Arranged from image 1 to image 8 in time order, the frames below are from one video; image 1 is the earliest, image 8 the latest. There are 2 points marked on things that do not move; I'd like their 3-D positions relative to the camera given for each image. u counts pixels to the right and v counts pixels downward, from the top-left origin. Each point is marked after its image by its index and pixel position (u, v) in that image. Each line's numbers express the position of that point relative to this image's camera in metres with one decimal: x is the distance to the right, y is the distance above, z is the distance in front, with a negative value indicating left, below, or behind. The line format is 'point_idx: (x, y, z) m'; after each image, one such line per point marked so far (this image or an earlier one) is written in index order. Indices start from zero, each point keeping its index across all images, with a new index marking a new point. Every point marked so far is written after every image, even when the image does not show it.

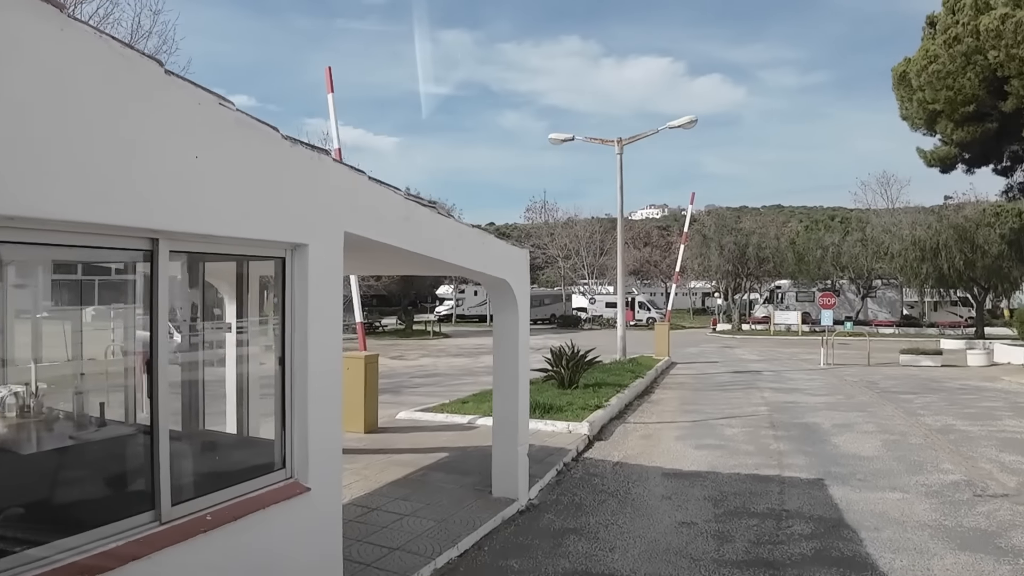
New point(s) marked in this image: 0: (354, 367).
0: (-2.0, -1.0, +10.0) m
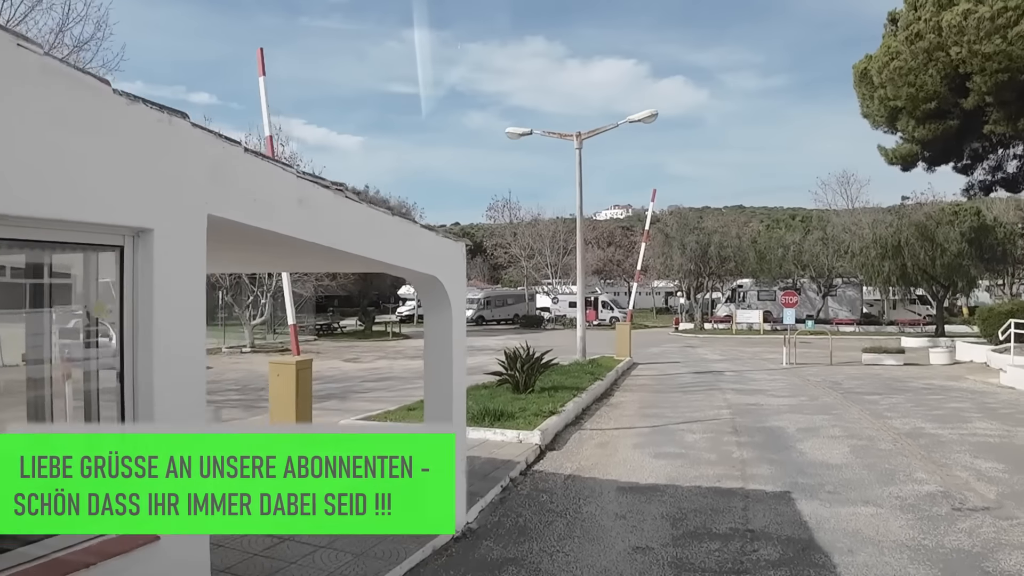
0: (-2.6, -1.0, +9.1) m
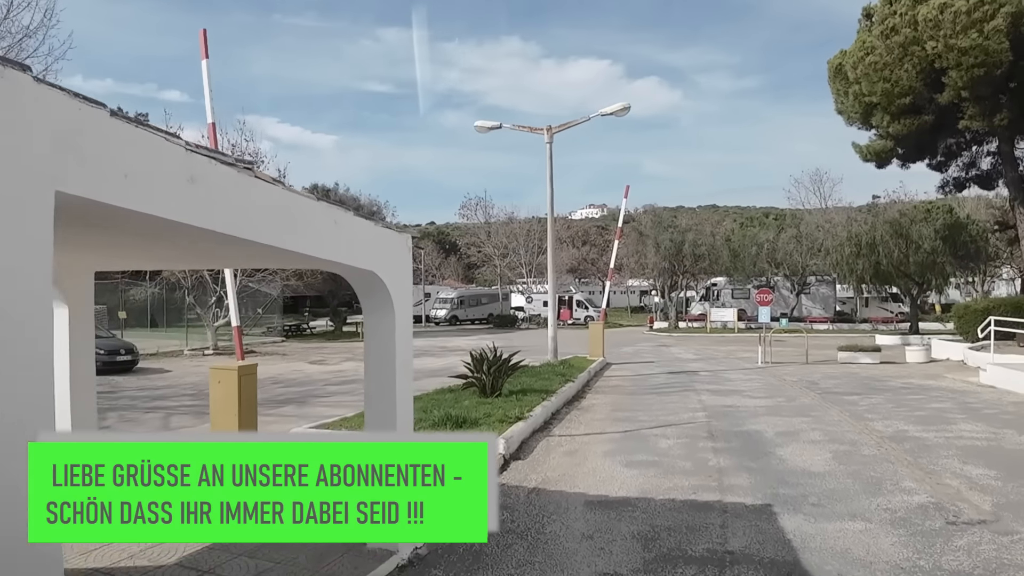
0: (-3.0, -1.0, +8.4) m
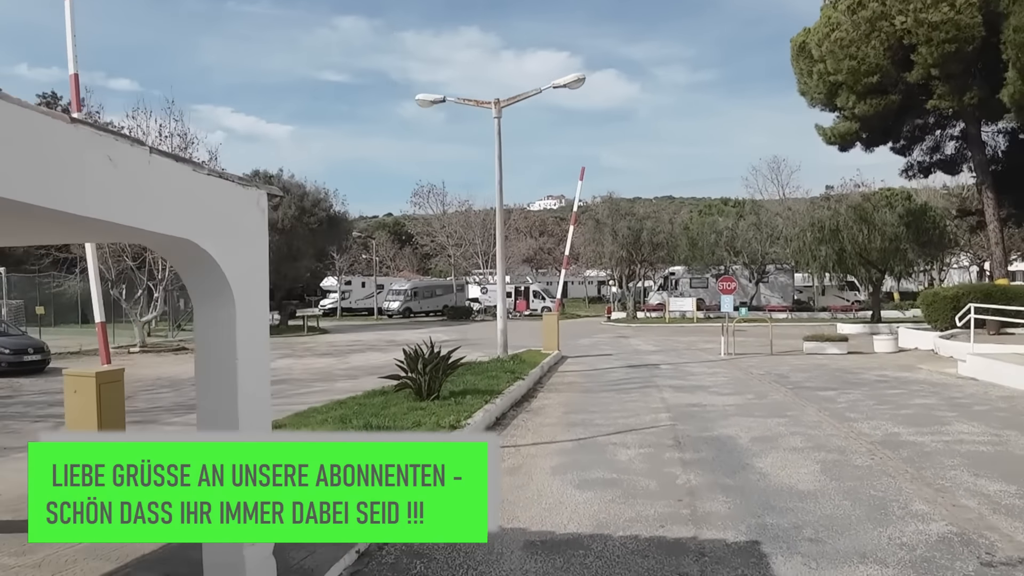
0: (-3.6, -0.8, +6.8) m
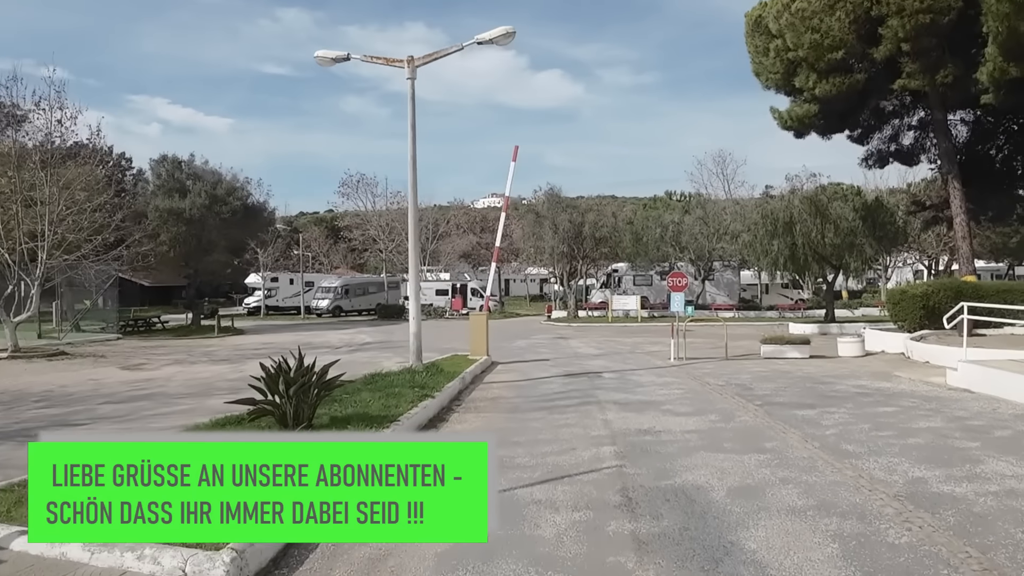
0: (-4.4, -0.8, +3.9) m
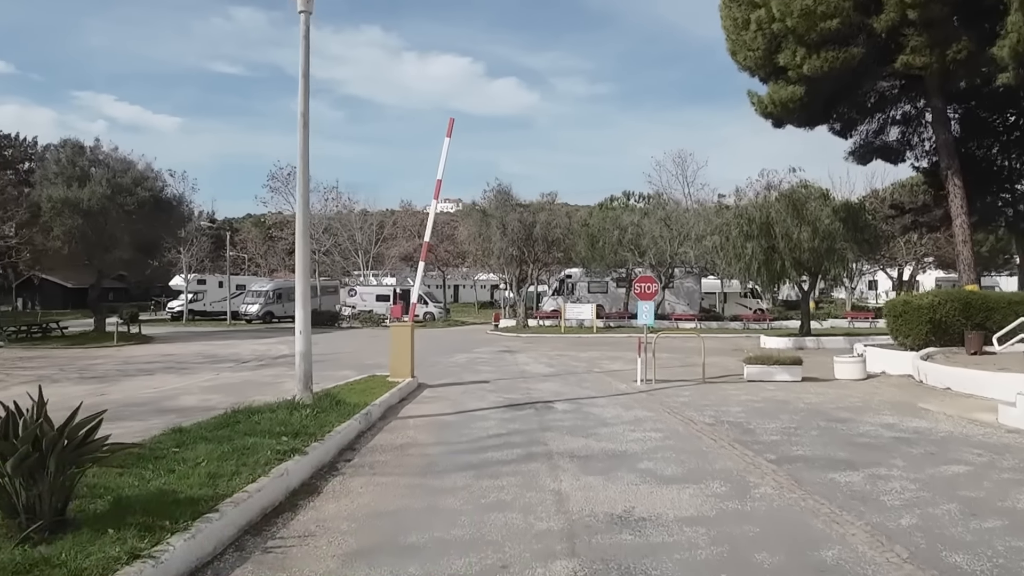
0: (-4.7, -0.7, +0.3) m
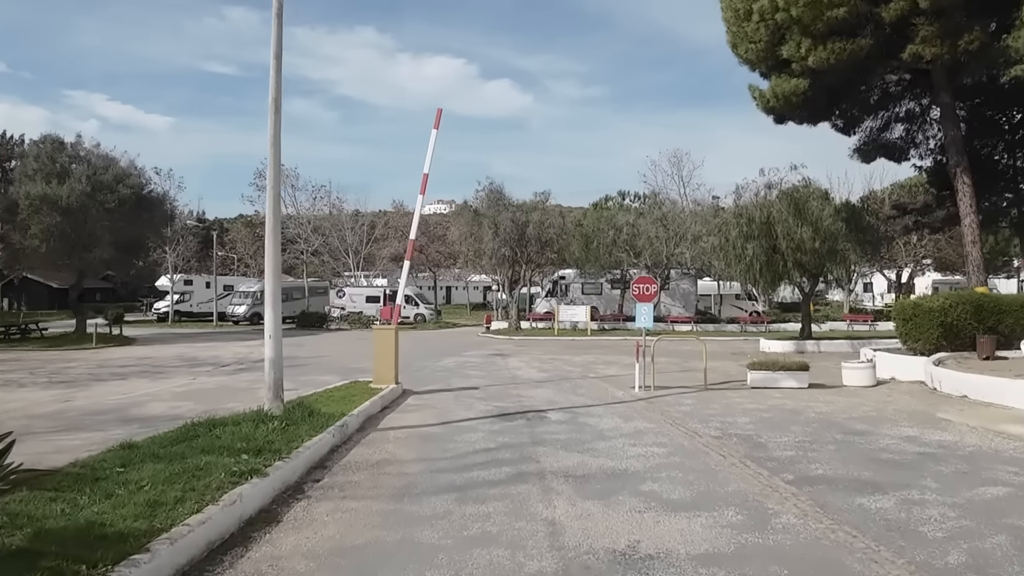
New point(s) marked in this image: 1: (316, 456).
0: (-4.8, -0.7, -0.6) m
1: (-1.9, -1.6, +7.8) m
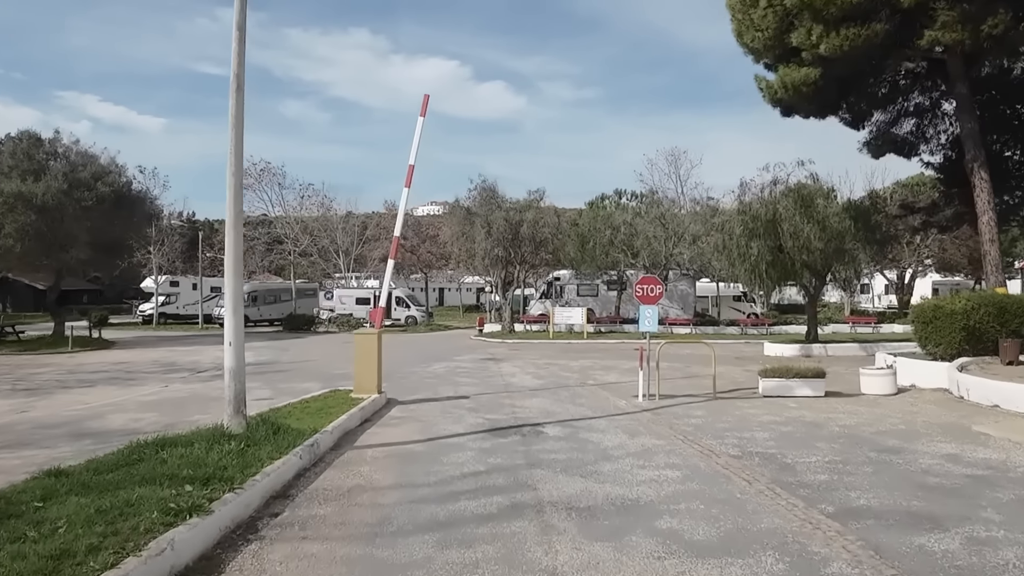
0: (-4.8, -0.7, -1.7) m
1: (-1.9, -1.6, +6.7) m
